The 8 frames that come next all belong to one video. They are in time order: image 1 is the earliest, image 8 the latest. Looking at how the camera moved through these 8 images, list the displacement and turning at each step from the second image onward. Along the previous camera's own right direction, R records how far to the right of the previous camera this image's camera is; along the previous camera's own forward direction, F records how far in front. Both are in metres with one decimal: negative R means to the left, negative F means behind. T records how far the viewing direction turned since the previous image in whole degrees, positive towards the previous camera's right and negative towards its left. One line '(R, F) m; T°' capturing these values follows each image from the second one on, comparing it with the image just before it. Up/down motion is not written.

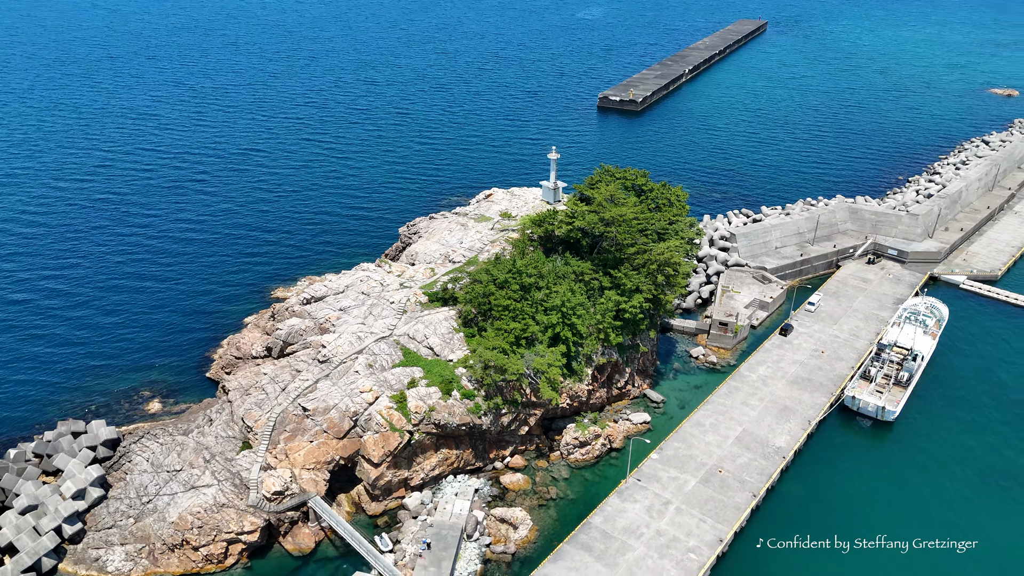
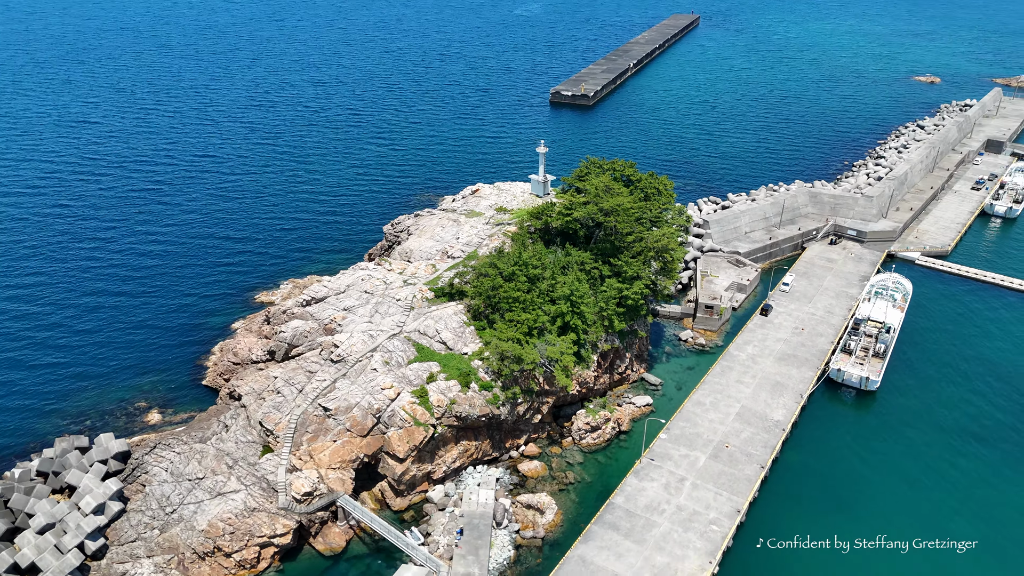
(-5.5, -0.8) m; +5°
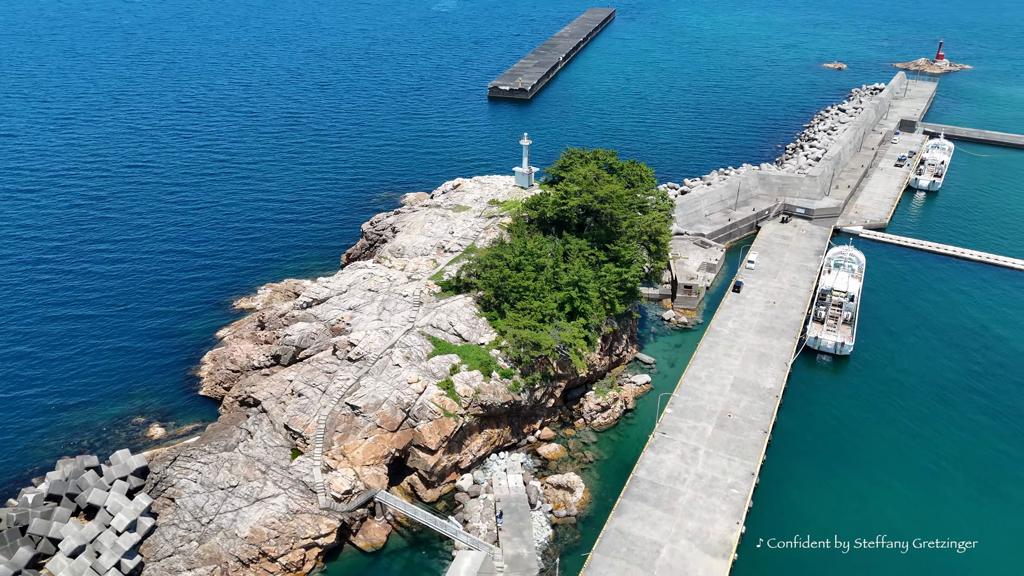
(-7.3, -1.0) m; +6°
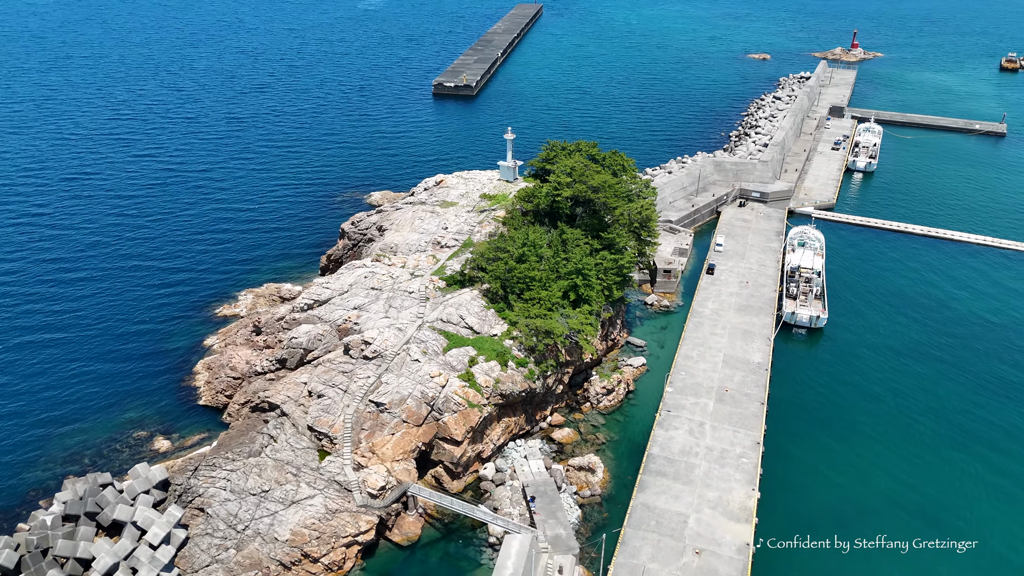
(-6.4, -0.9) m; +6°
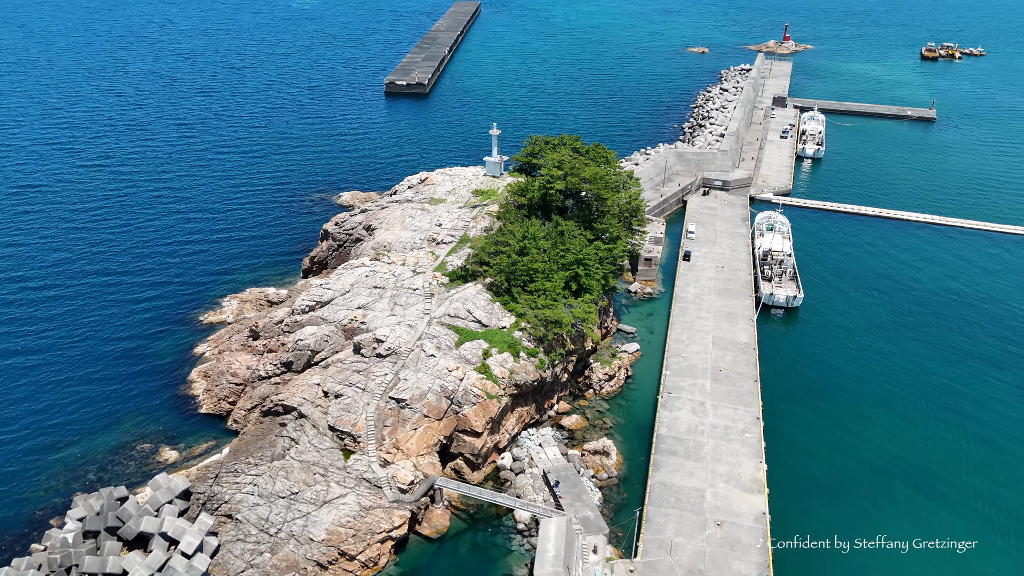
(-5.5, -0.8) m; +5°
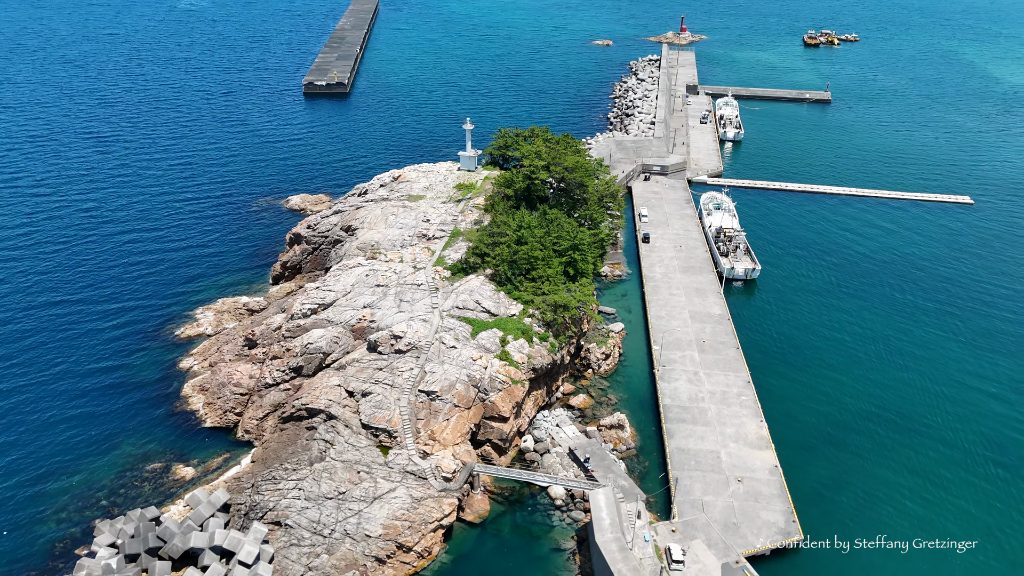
(-8.8, -1.1) m; +8°
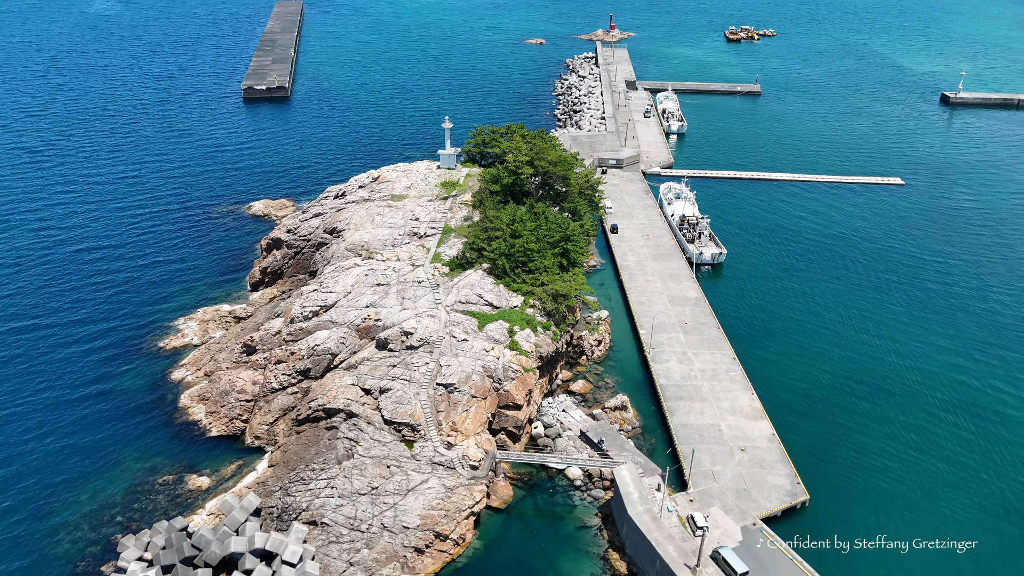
(-6.1, -1.3) m; +6°
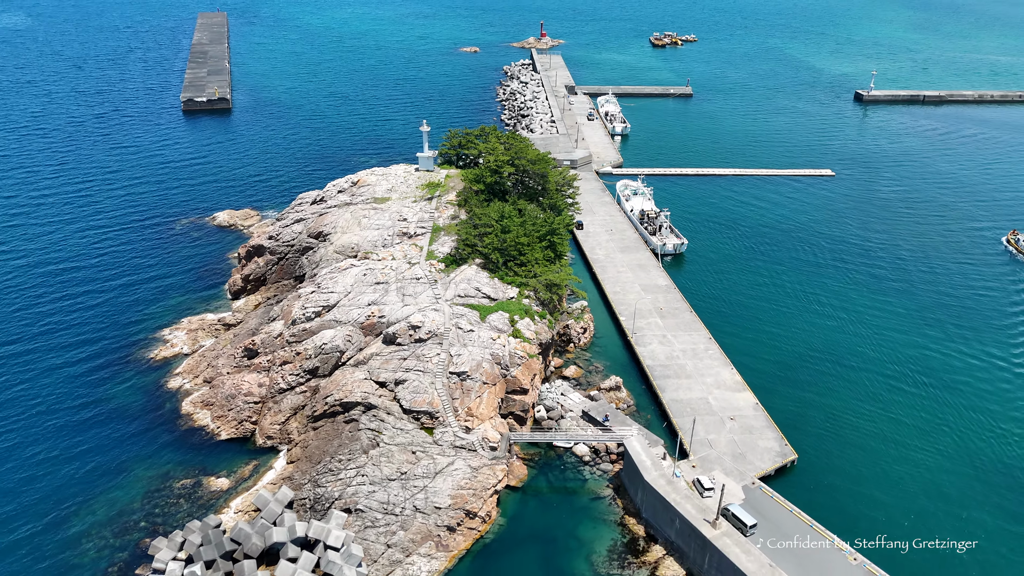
(-6.0, -2.7) m; +6°
